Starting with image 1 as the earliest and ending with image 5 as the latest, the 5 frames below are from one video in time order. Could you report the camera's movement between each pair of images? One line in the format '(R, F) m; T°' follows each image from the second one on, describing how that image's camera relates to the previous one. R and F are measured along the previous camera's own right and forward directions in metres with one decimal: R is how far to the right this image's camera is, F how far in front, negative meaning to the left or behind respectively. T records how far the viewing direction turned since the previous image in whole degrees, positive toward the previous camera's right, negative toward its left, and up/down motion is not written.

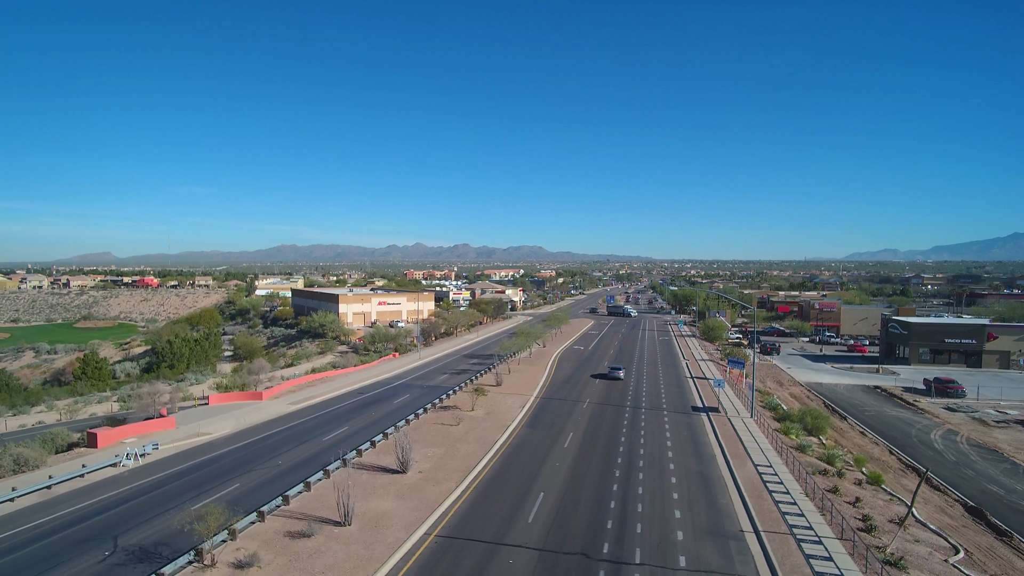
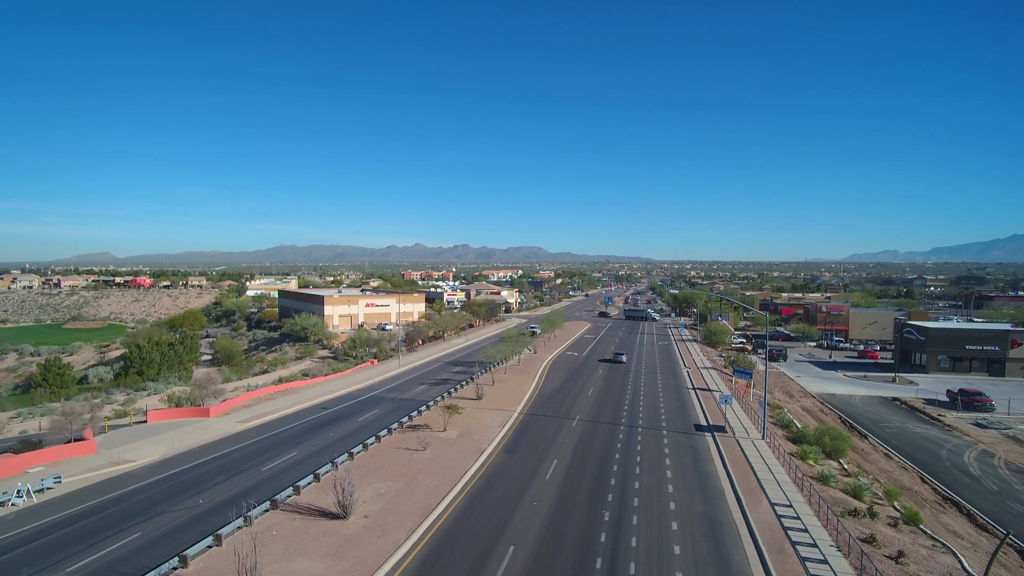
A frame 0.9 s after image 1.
(+1.1, +3.7) m; 0°
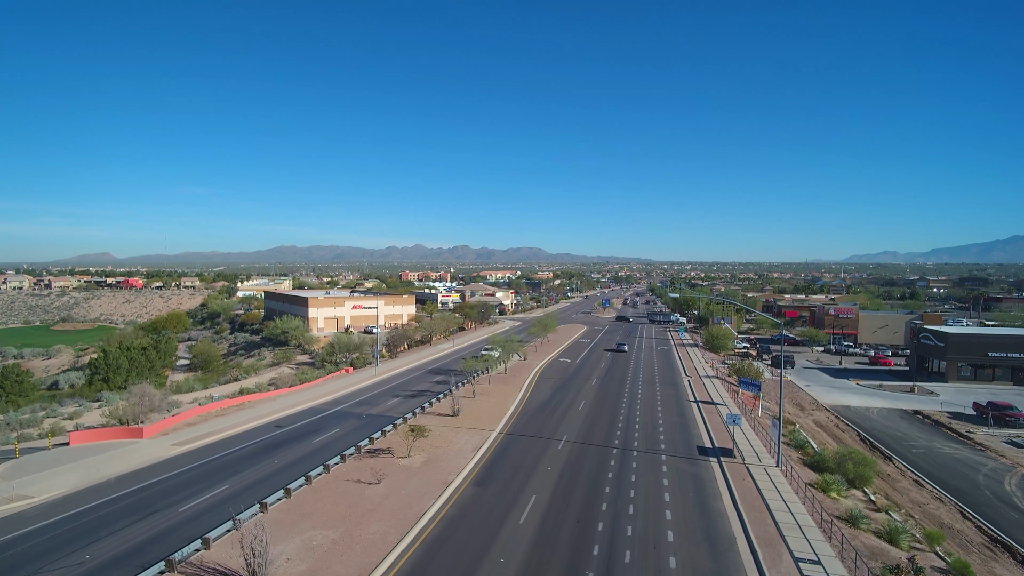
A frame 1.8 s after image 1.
(+1.0, +3.5) m; 0°
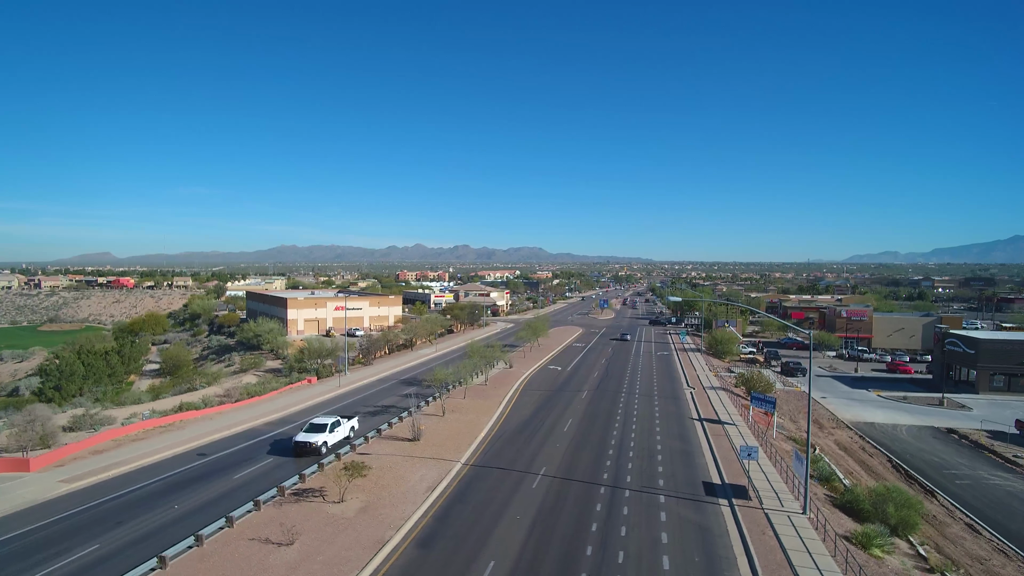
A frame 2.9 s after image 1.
(+1.3, +4.5) m; 0°
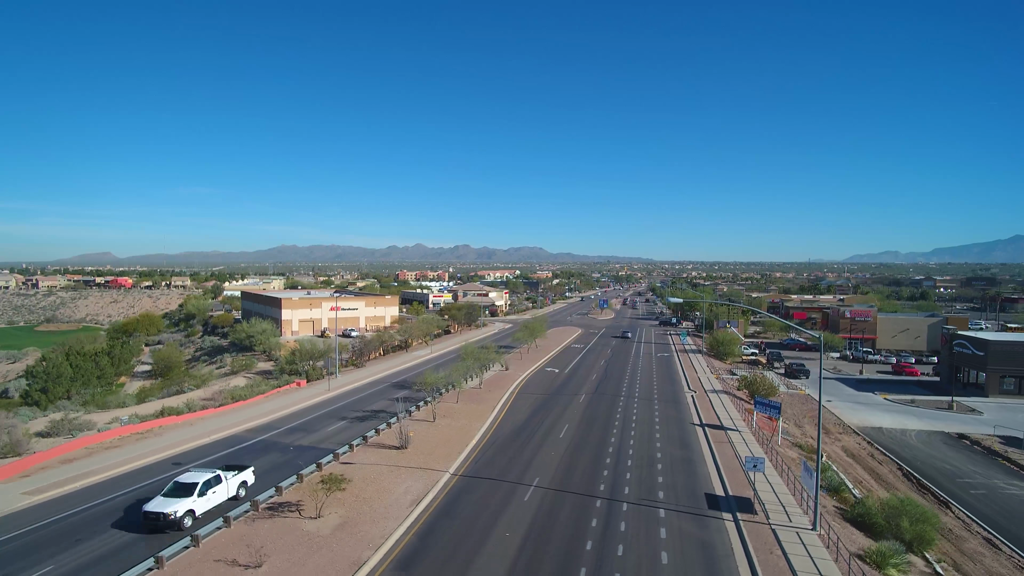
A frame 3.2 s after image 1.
(+0.3, +1.2) m; 0°
